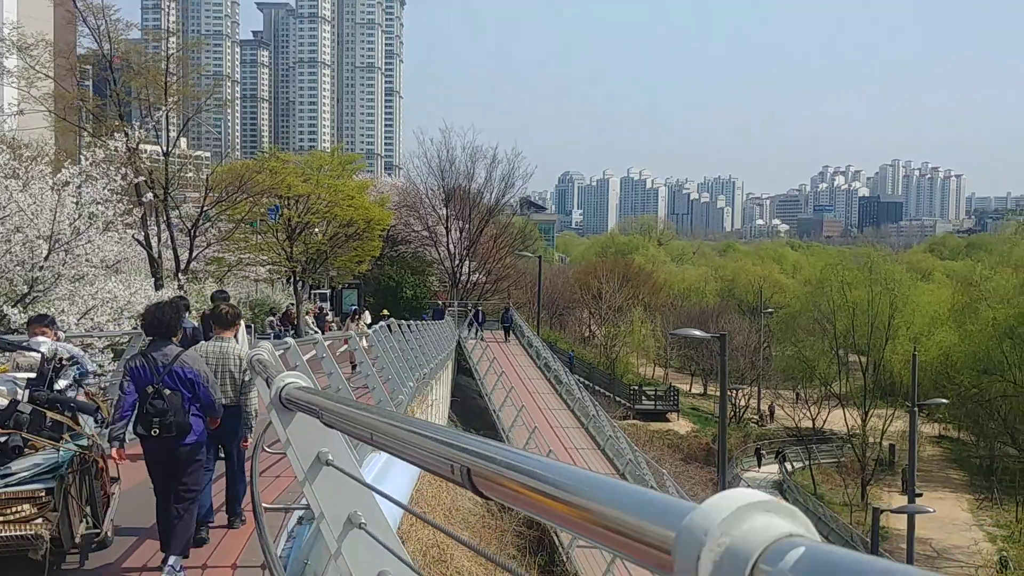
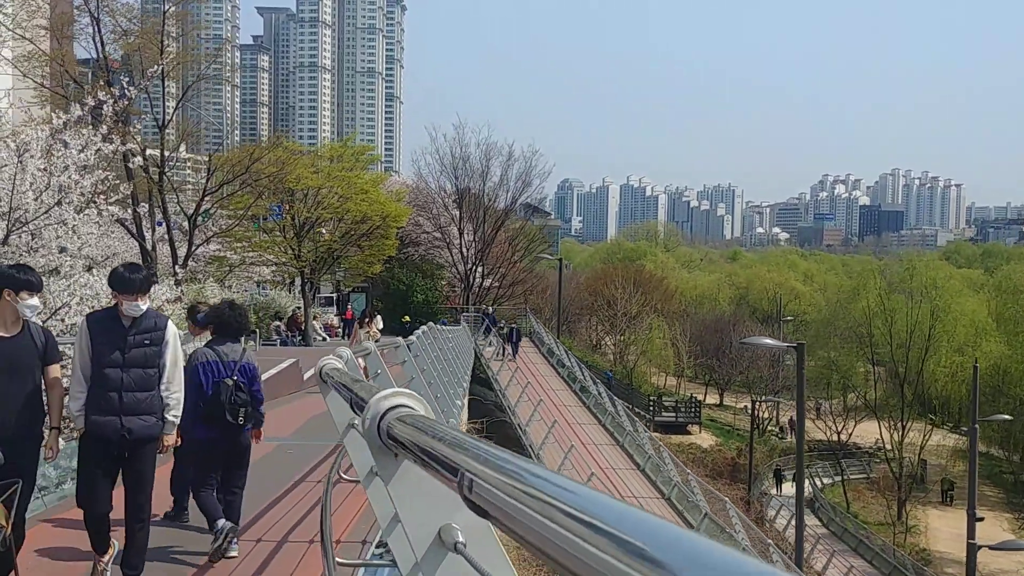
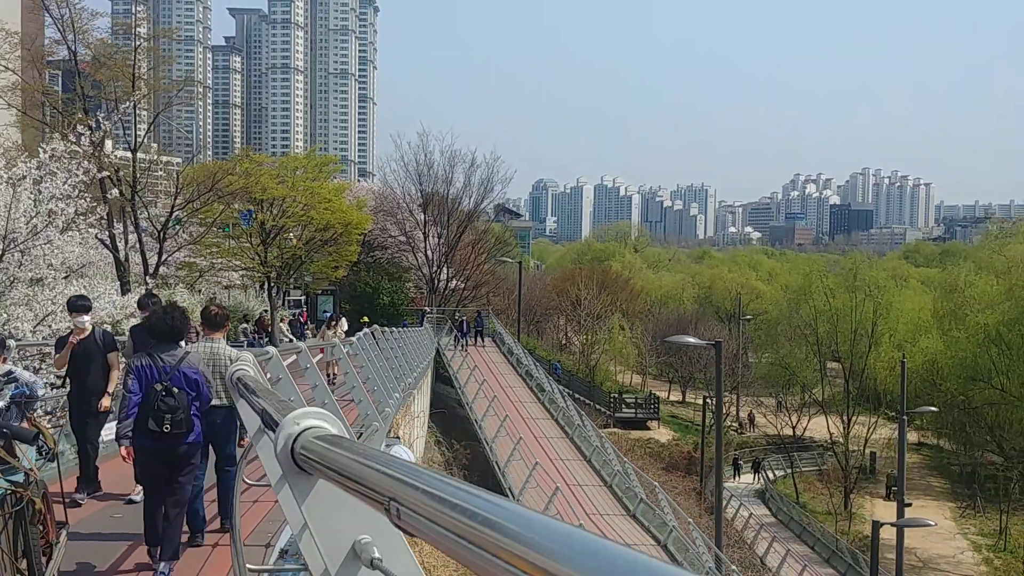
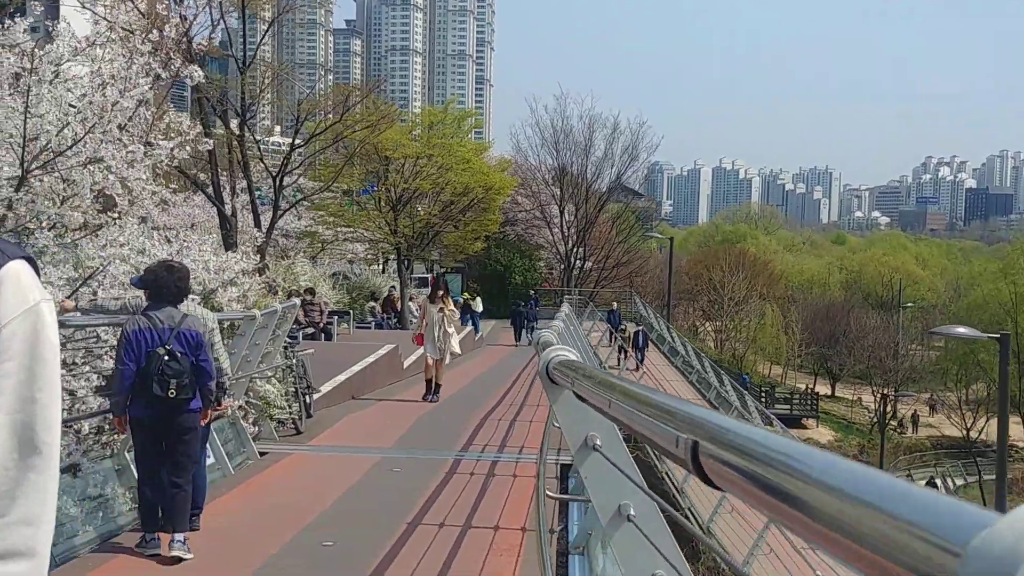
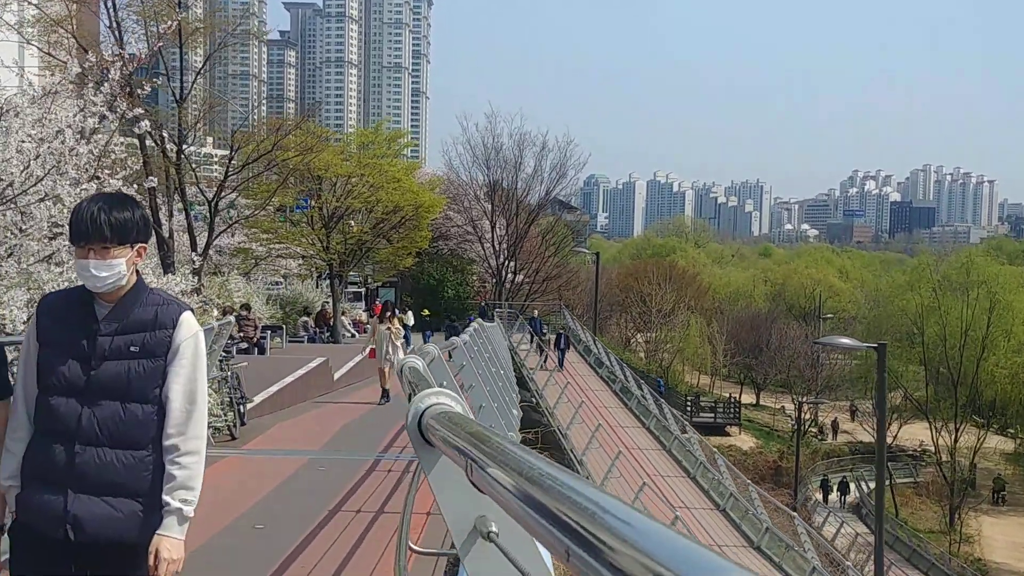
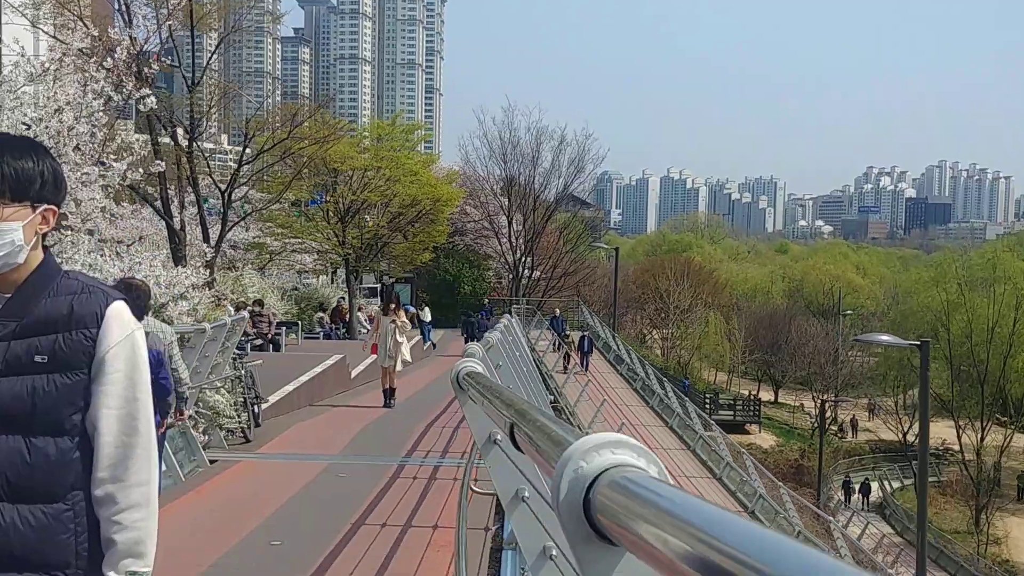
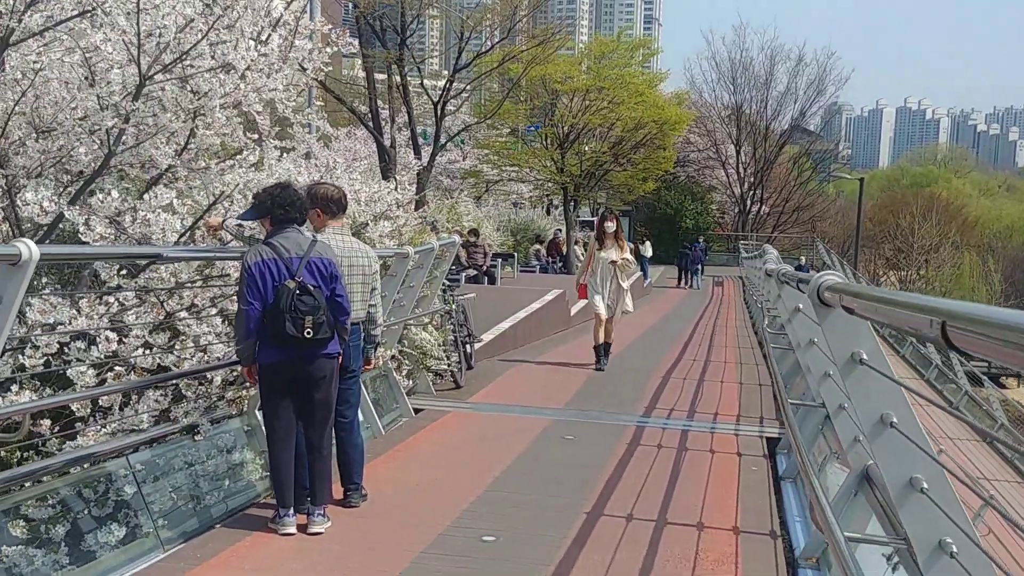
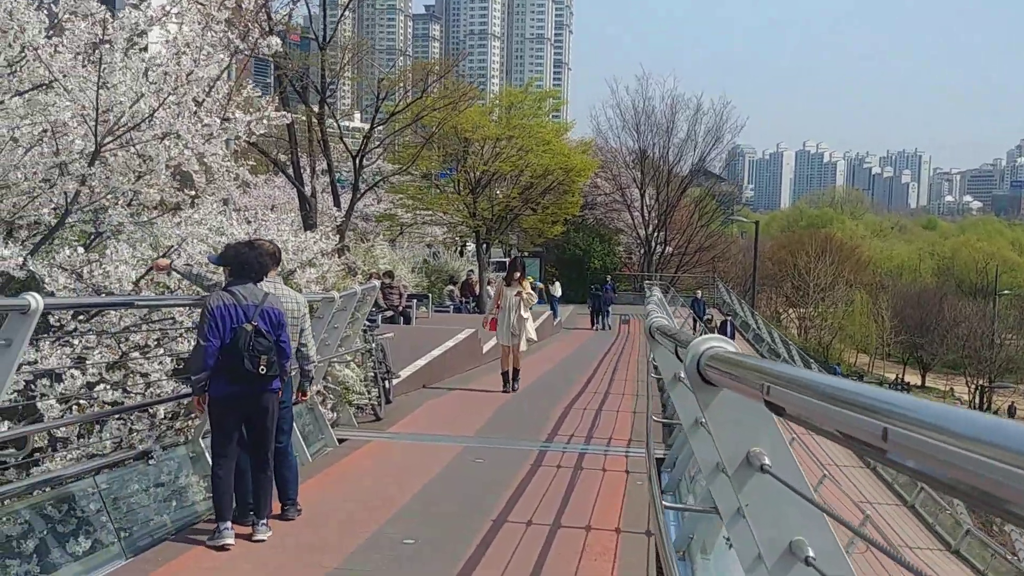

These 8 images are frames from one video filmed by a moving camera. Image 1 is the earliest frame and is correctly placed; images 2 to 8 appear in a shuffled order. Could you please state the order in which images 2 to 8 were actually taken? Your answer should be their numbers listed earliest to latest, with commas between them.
3, 2, 5, 6, 4, 8, 7
